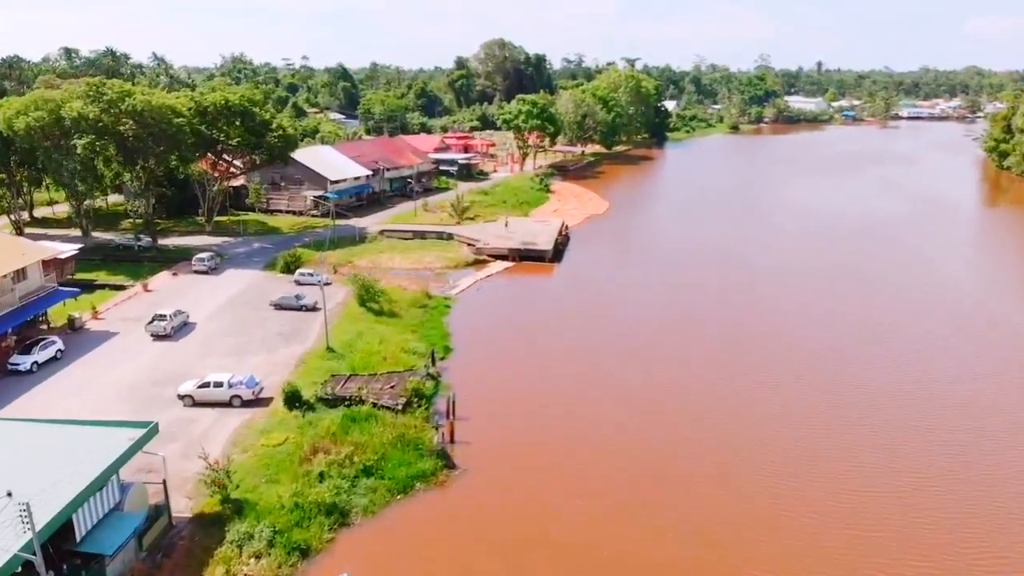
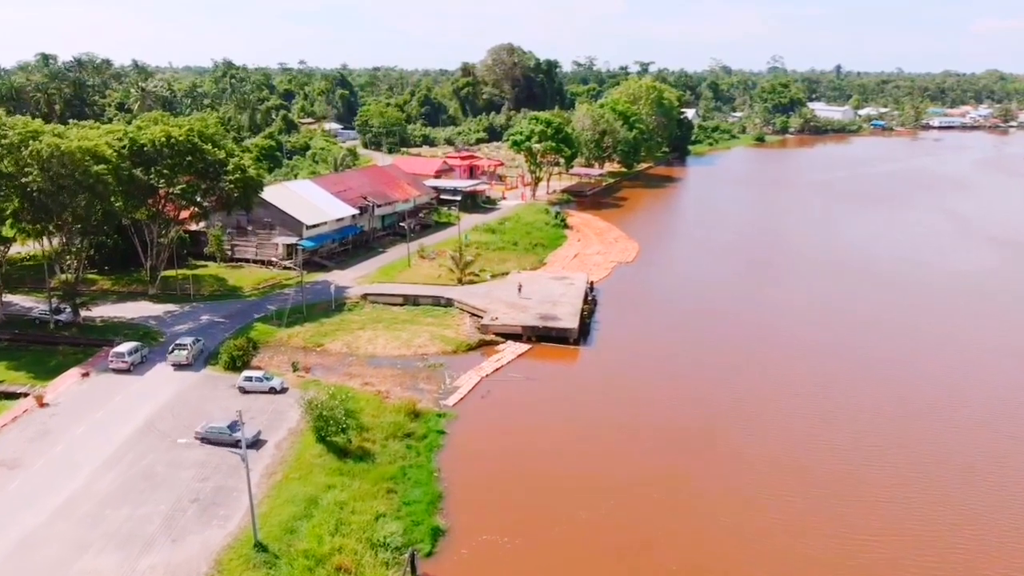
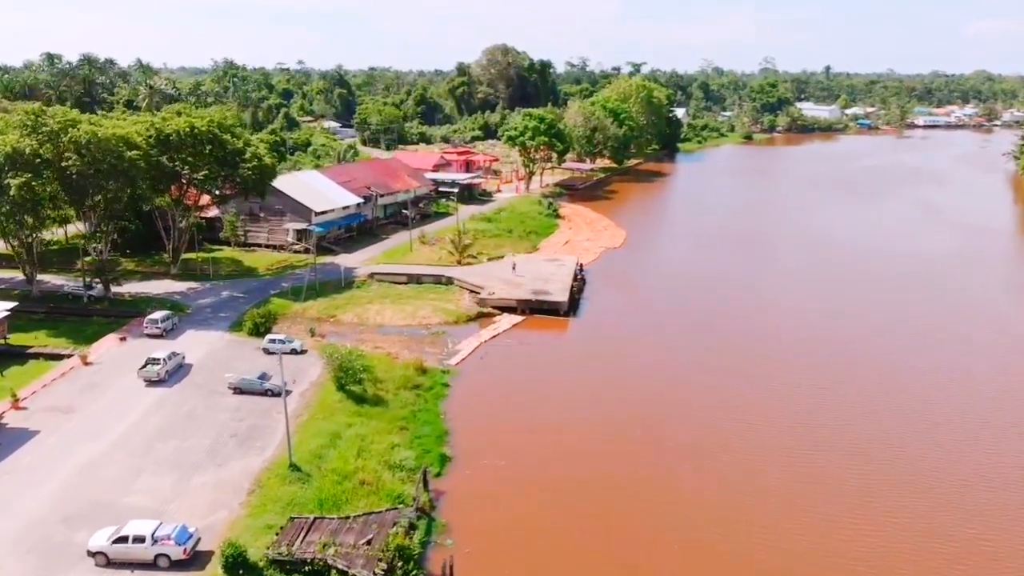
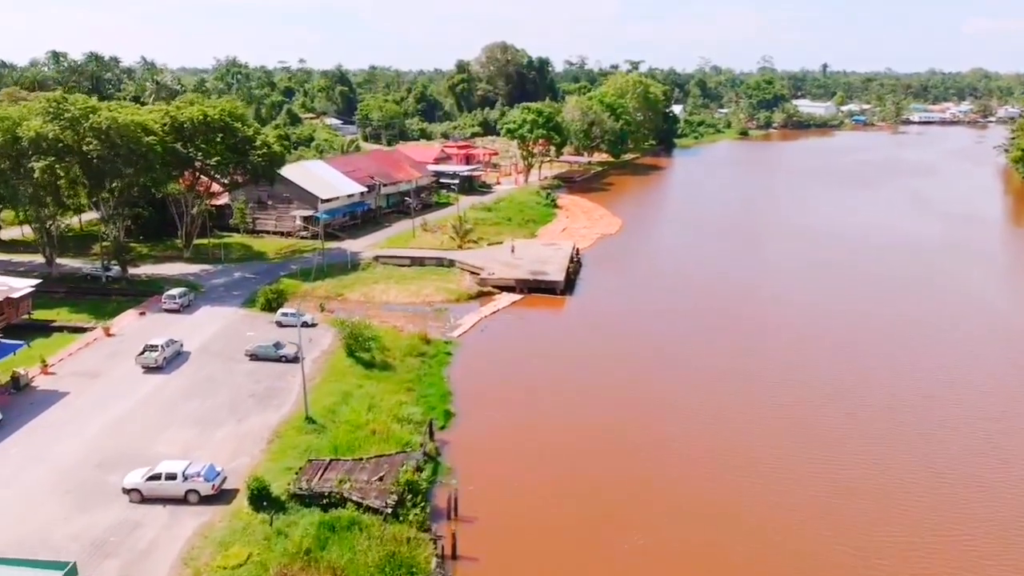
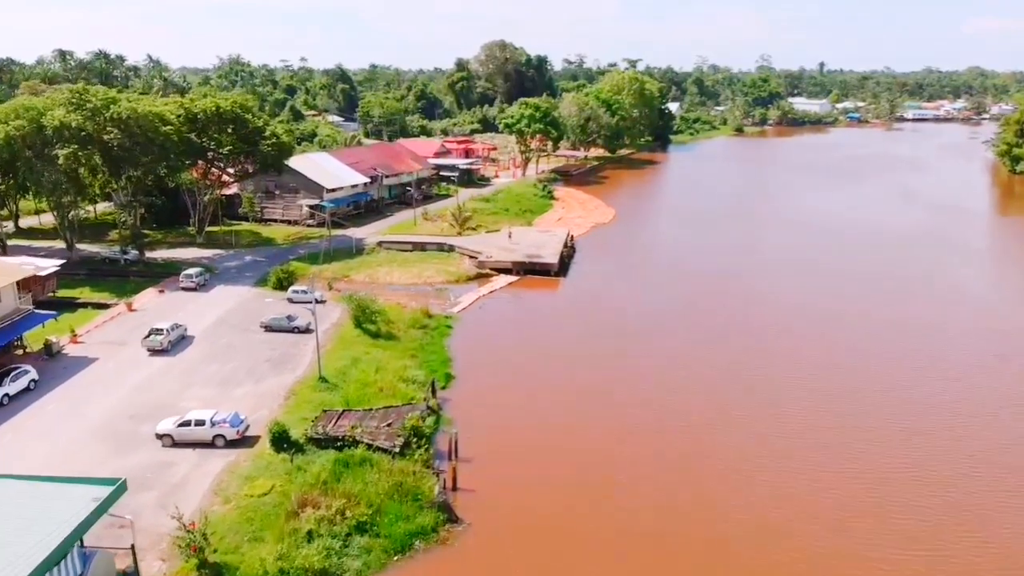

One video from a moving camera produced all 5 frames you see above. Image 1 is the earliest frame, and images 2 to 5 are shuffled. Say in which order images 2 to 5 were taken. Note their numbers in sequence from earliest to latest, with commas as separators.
5, 4, 3, 2
